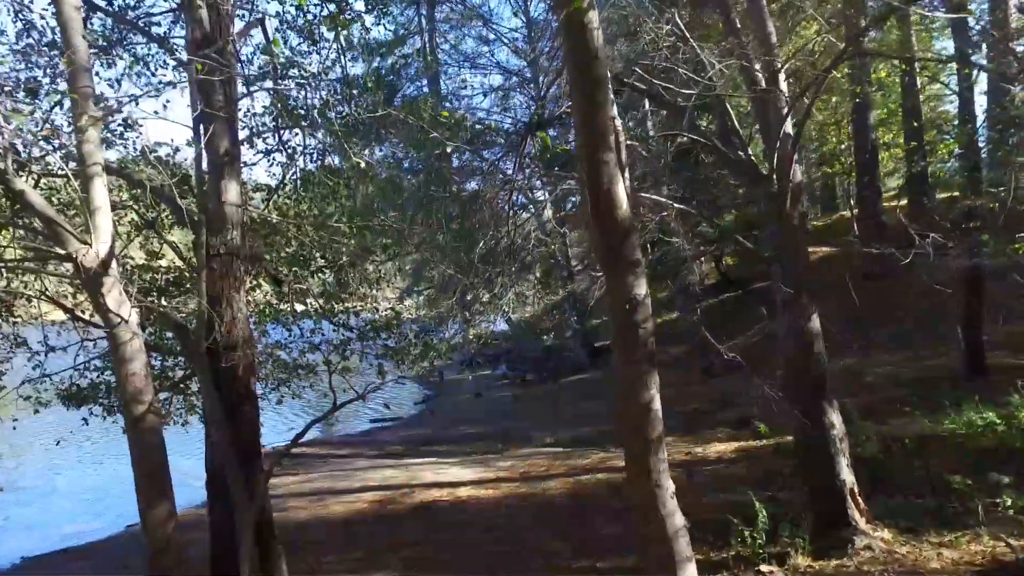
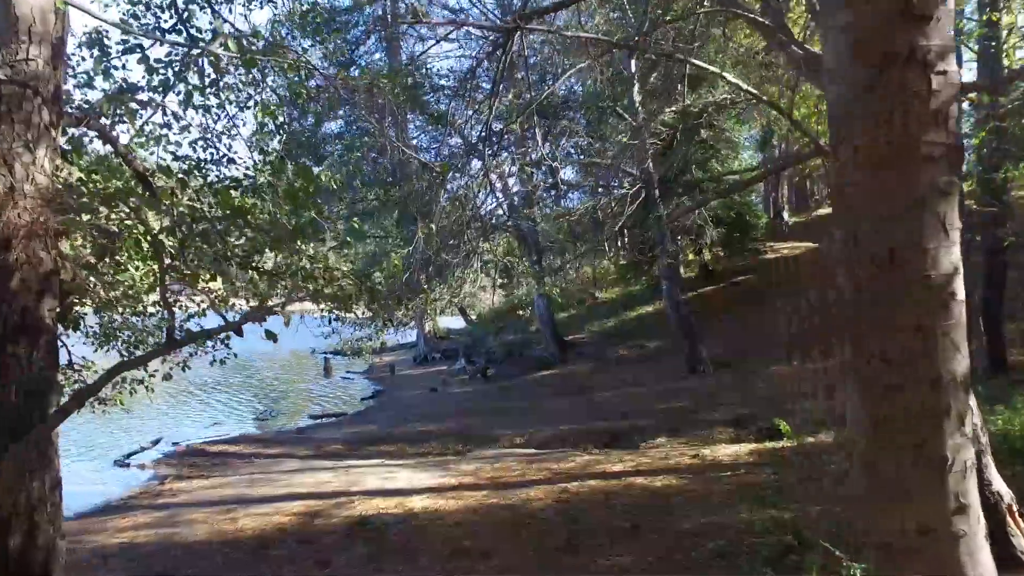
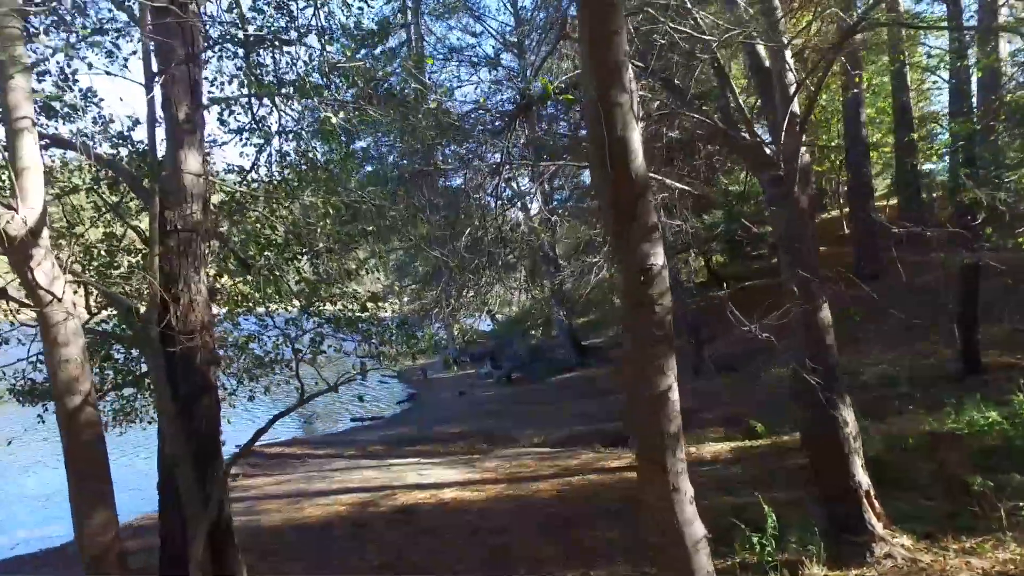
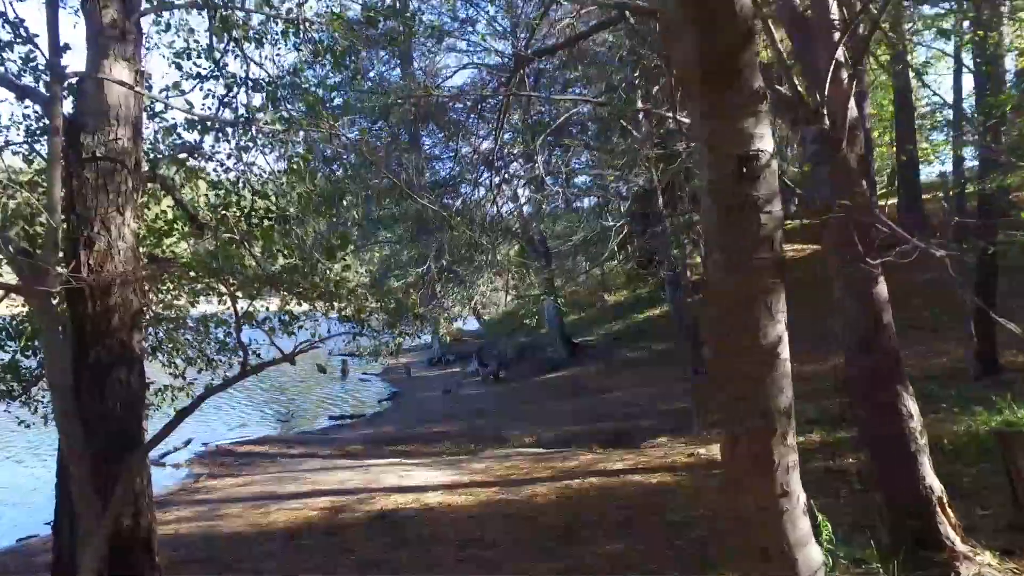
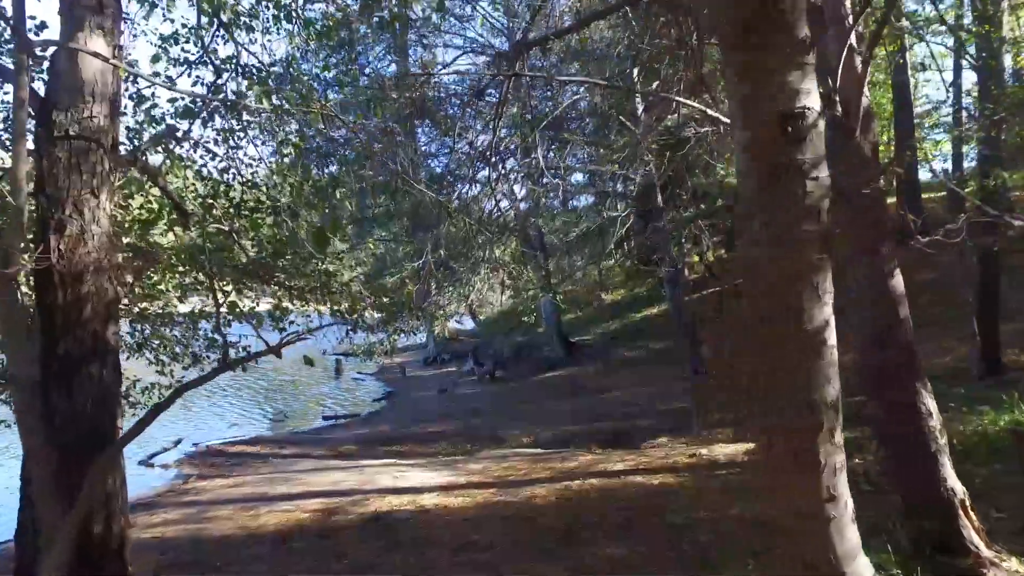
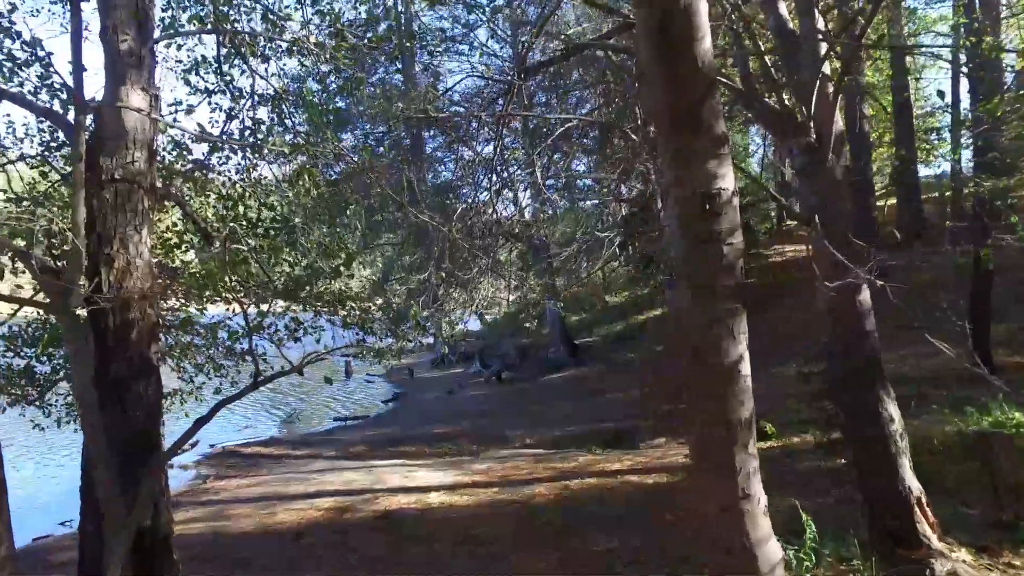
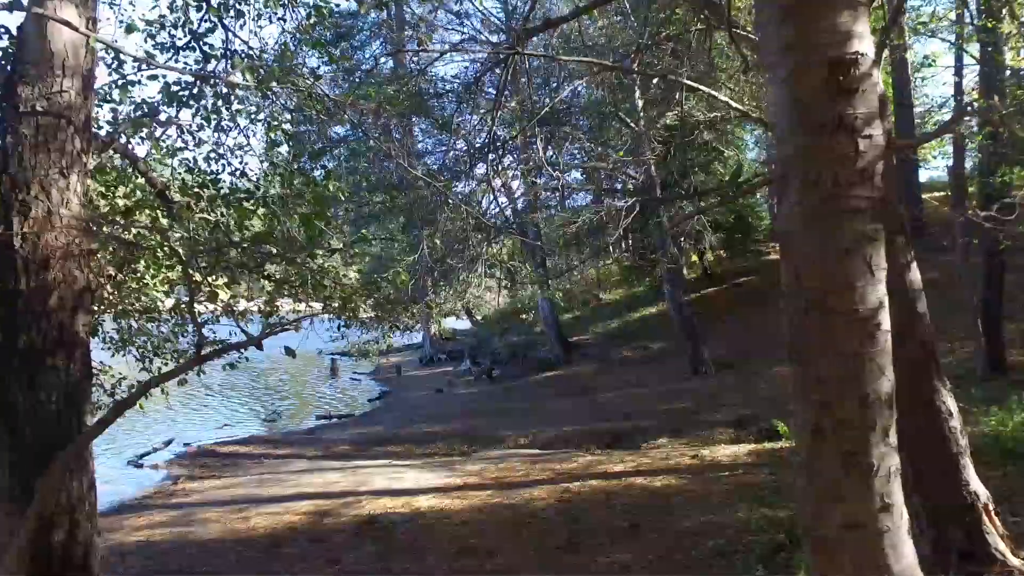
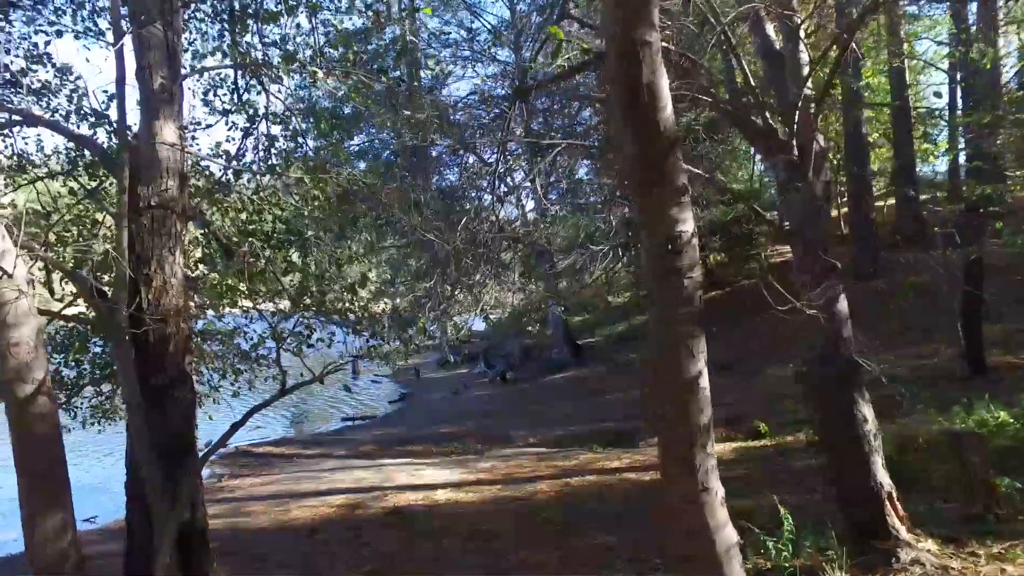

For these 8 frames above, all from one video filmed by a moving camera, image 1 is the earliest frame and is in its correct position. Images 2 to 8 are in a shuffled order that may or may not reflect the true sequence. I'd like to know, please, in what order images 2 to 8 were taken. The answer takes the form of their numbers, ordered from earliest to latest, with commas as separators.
3, 8, 6, 4, 5, 7, 2
